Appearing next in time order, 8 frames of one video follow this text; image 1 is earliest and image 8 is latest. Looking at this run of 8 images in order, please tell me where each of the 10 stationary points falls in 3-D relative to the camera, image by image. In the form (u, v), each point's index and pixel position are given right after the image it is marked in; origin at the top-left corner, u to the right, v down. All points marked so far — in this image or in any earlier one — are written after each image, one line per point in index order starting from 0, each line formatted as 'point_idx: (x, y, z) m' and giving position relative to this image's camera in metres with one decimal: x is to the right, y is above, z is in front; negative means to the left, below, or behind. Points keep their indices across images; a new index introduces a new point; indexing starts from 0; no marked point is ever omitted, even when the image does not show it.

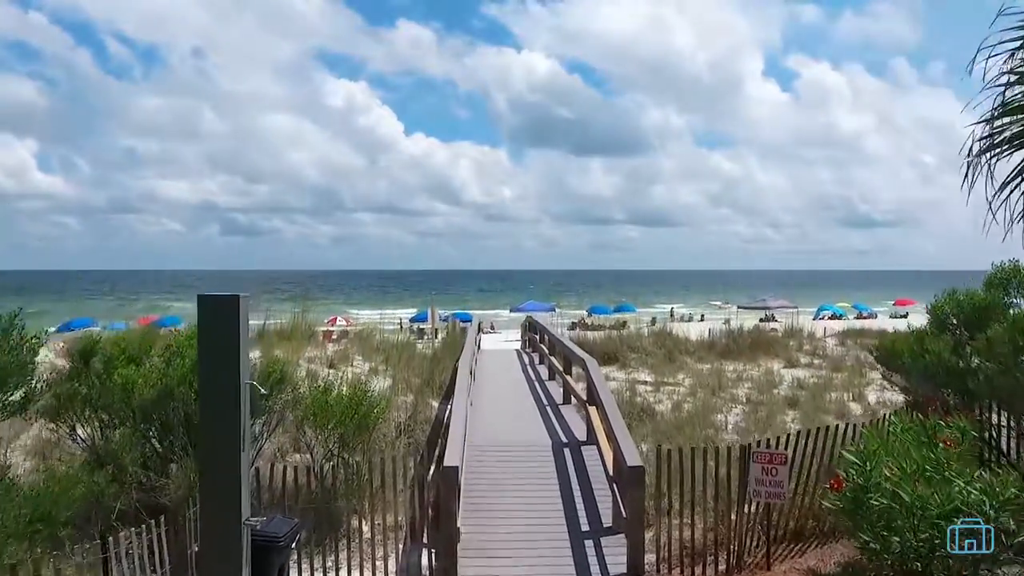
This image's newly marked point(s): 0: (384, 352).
0: (-3.2, -1.6, +11.6) m
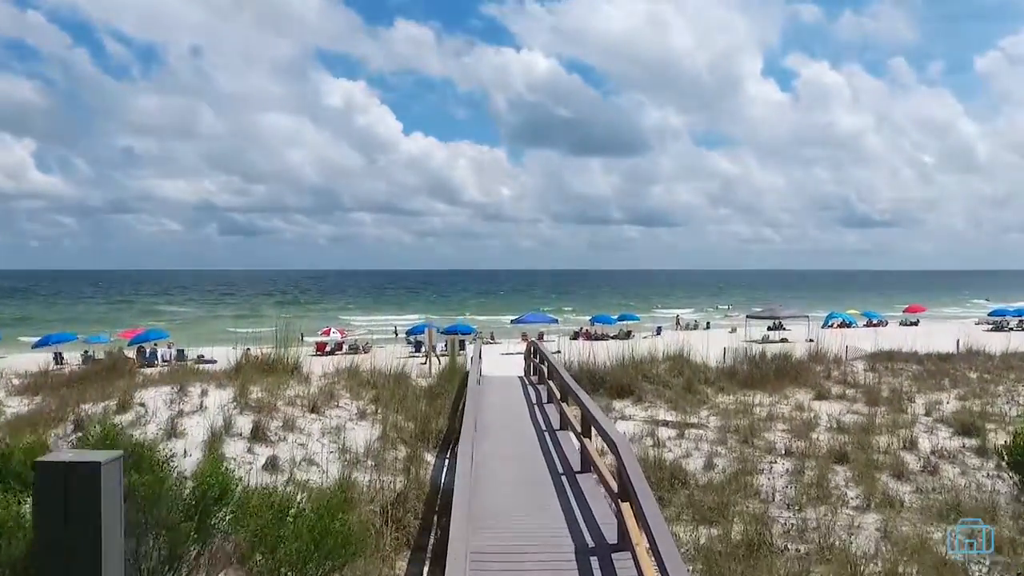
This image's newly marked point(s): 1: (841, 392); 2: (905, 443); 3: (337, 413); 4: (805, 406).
0: (-3.0, -2.2, +10.5) m
1: (+8.5, -2.7, +12.1) m
2: (+7.4, -2.9, +8.8) m
3: (-3.3, -2.4, +8.9) m
4: (+6.9, -2.8, +11.0) m
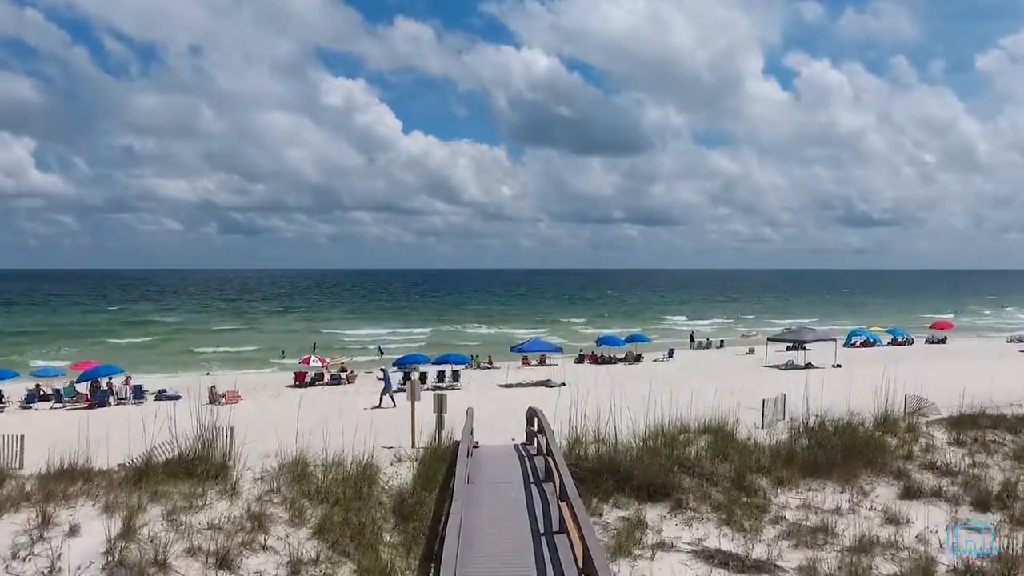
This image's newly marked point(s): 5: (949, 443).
0: (-3.1, -3.5, +7.7) m
1: (+8.5, -4.0, +9.4) m
2: (+7.3, -4.2, +6.1) m
3: (-3.3, -3.6, +6.2) m
4: (+6.8, -4.0, +8.3) m
5: (+10.4, -3.7, +11.2) m
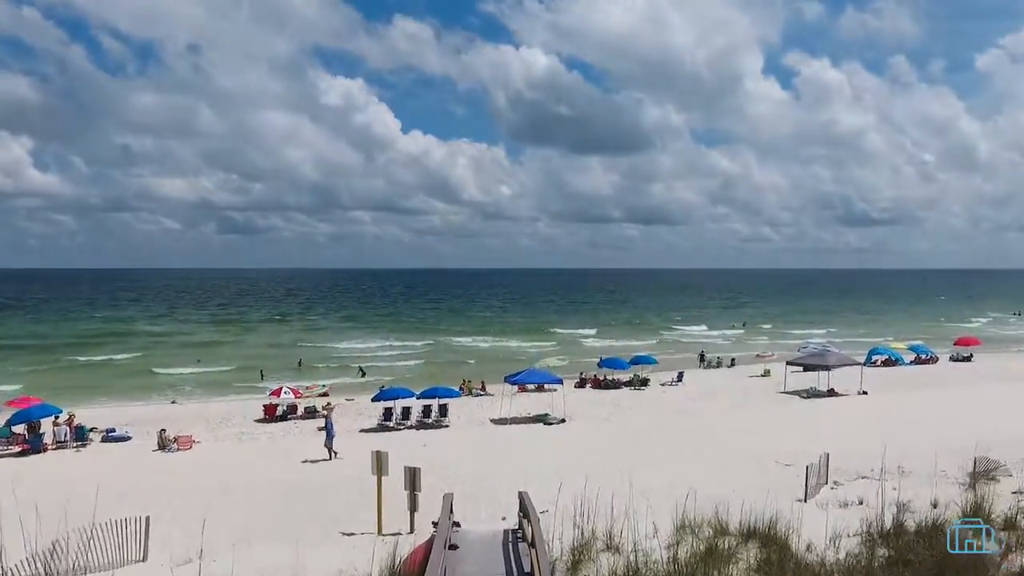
0: (-3.3, -4.6, +5.1) m
1: (+8.2, -5.1, +6.8) m
2: (+7.1, -5.4, +3.5) m
3: (-3.6, -4.8, +3.6) m
4: (+6.6, -5.2, +5.7) m
5: (+10.2, -4.8, +8.7) m
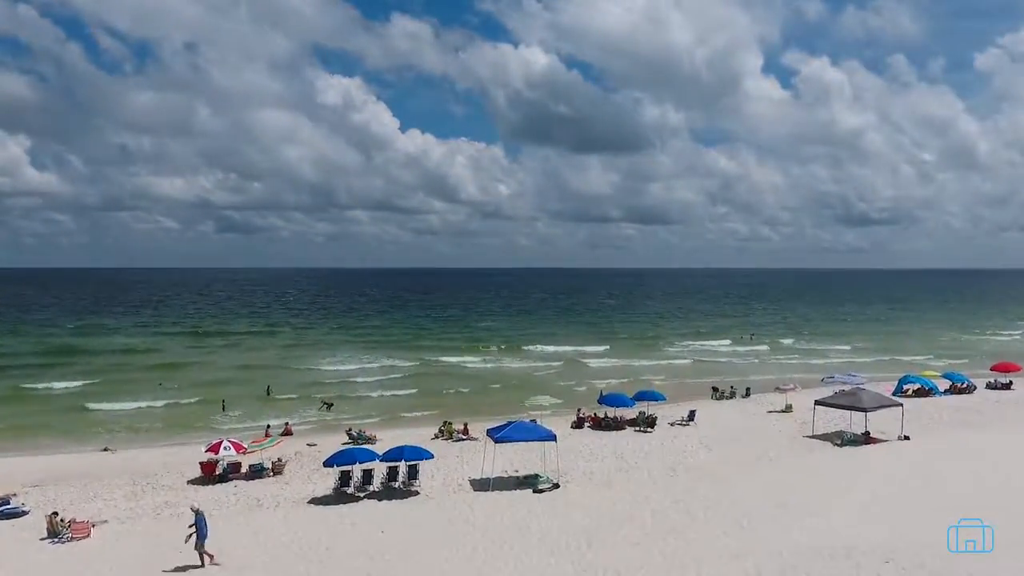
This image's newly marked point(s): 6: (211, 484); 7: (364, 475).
0: (-3.9, -6.1, +1.5) m
1: (+7.6, -6.5, +3.3) m
2: (+6.5, -6.8, -0.1) m
3: (-4.2, -6.2, 0.0) m
4: (+6.0, -6.6, +2.1) m
5: (+9.6, -6.3, +5.1) m
6: (-11.9, -7.8, +18.7) m
7: (-5.6, -7.0, +17.7) m
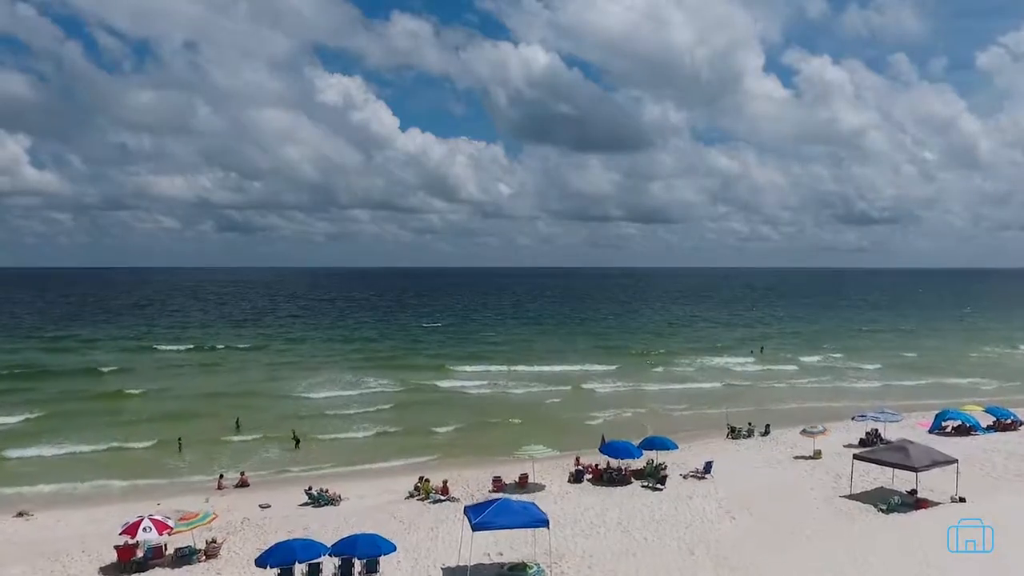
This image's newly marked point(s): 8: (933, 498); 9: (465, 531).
0: (-4.5, -7.6, -1.9) m
1: (+7.1, -8.1, -0.1) m
2: (+5.9, -8.3, -3.5) m
3: (-4.7, -7.8, -3.4) m
4: (+5.4, -8.2, -1.3) m
5: (+9.0, -7.8, +1.7) m
6: (-12.5, -9.3, +15.3) m
7: (-6.1, -8.5, +14.3) m
8: (+17.5, -8.8, +19.8) m
9: (-1.7, -8.8, +17.4) m
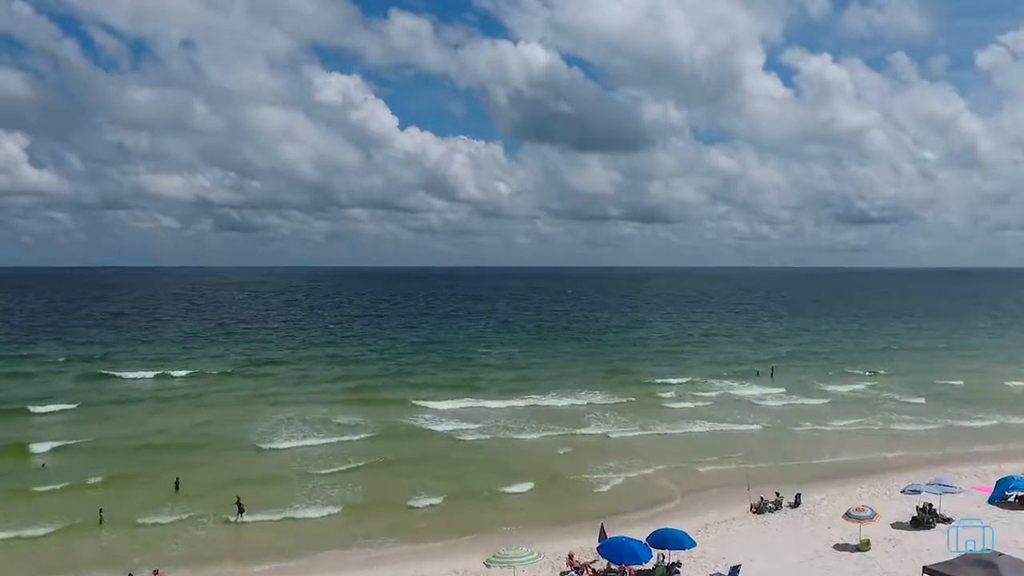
0: (-5.3, -9.9, -6.3) m
1: (+6.2, -10.3, -4.6) m
2: (+5.1, -10.6, -7.9) m
3: (-5.6, -10.0, -7.9) m
4: (+4.6, -10.4, -5.7) m
5: (+8.2, -10.0, -2.7) m
6: (-13.3, -11.5, +10.8) m
7: (-7.0, -10.8, +9.8) m
8: (+16.7, -11.0, +15.3) m
9: (-2.6, -11.0, +12.9) m
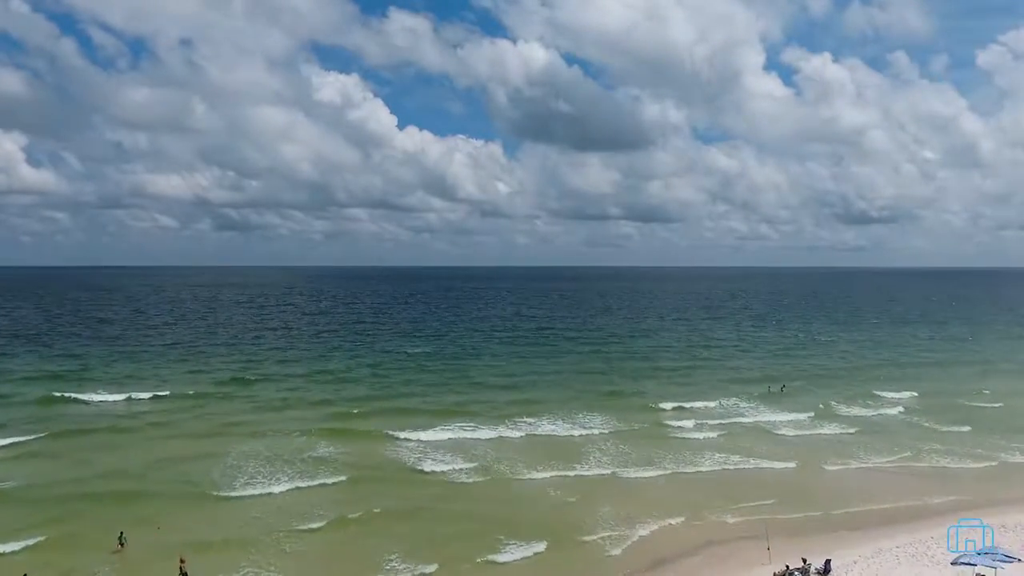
0: (-5.7, -11.5, -9.6) m
1: (+5.8, -12.0, -7.8) m
2: (+4.7, -12.2, -11.2) m
3: (-6.0, -11.7, -11.1) m
4: (+4.2, -12.0, -9.0) m
5: (+7.8, -11.7, -6.0) m
6: (-13.8, -13.1, +7.5) m
7: (-7.4, -12.4, +6.5) m
8: (+16.2, -12.6, +12.1) m
9: (-3.0, -12.6, +9.6) m
